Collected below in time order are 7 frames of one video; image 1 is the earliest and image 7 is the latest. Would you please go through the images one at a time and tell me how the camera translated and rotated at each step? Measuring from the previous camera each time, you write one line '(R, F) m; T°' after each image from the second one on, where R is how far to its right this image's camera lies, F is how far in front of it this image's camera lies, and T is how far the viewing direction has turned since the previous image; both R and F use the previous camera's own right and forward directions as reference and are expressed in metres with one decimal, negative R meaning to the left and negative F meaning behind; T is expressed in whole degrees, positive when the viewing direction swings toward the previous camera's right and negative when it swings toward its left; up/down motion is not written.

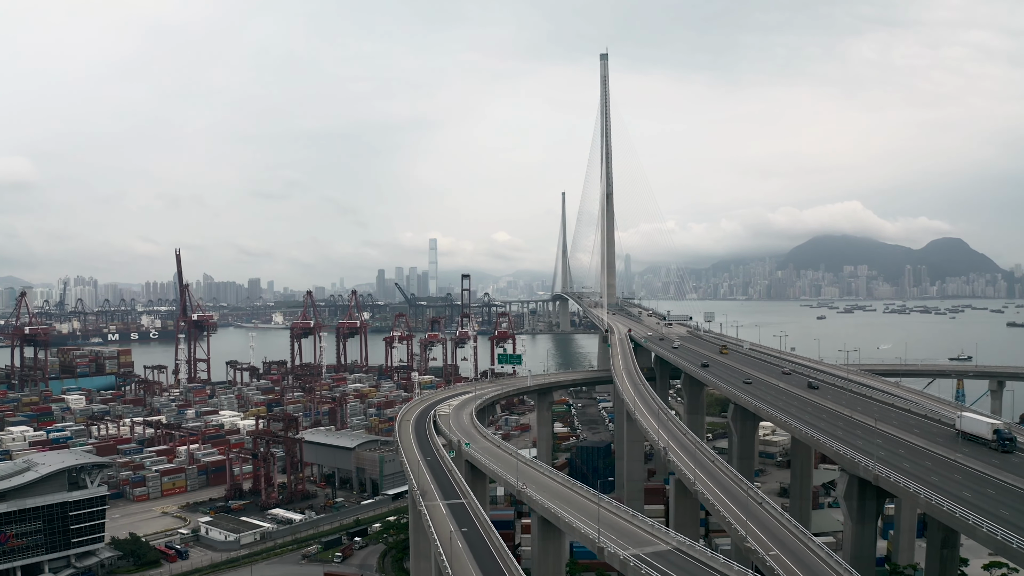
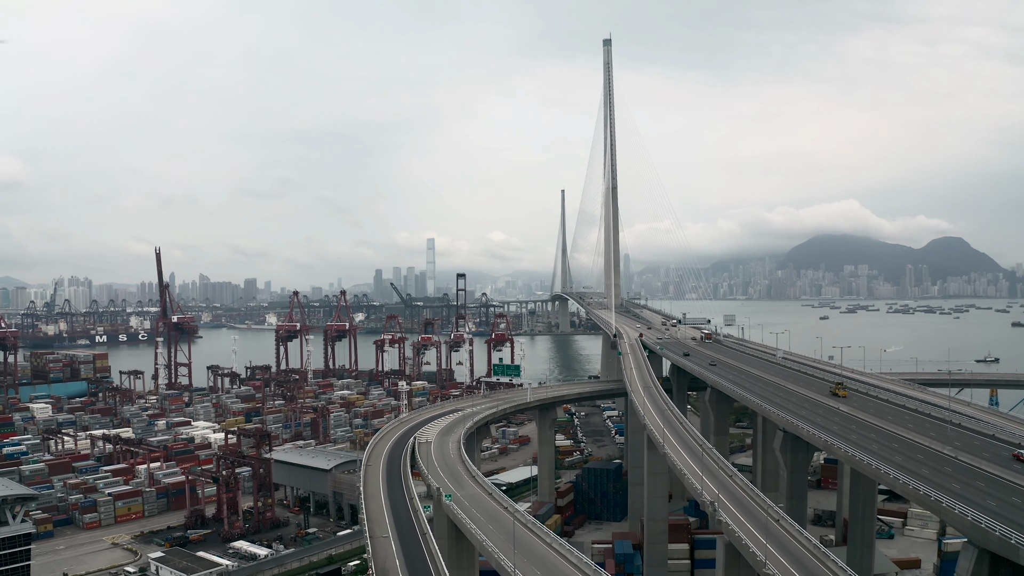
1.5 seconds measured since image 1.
(+0.1, +5.8) m; 0°
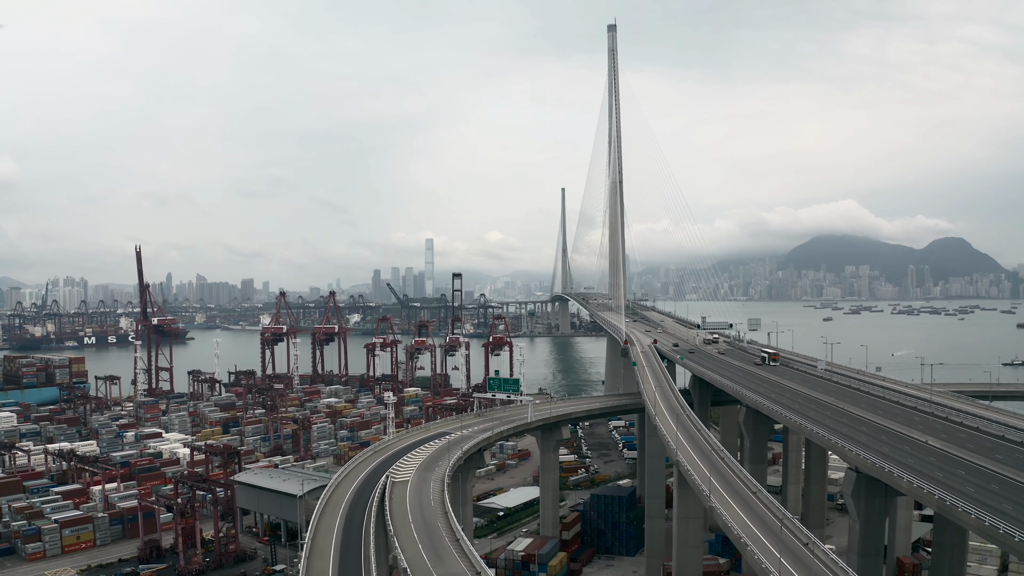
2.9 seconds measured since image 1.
(0.0, +5.3) m; 0°
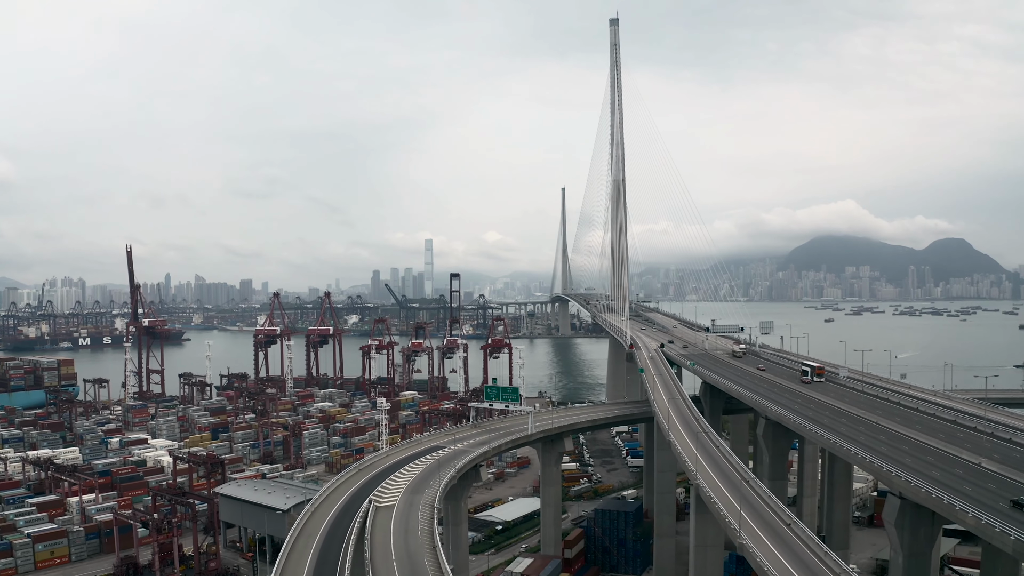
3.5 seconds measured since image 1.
(0.0, +2.3) m; 0°
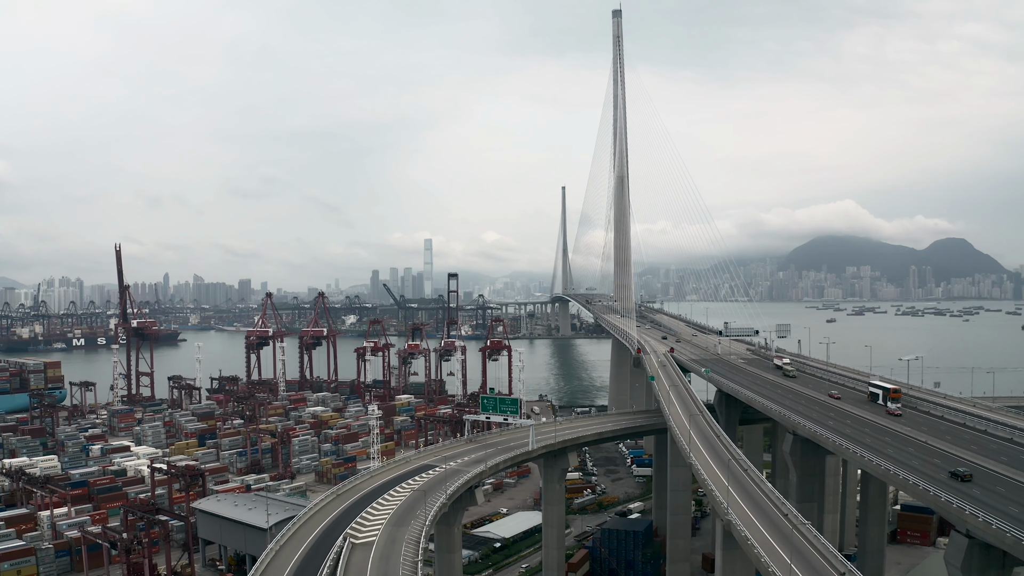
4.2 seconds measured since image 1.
(0.0, +2.6) m; 0°
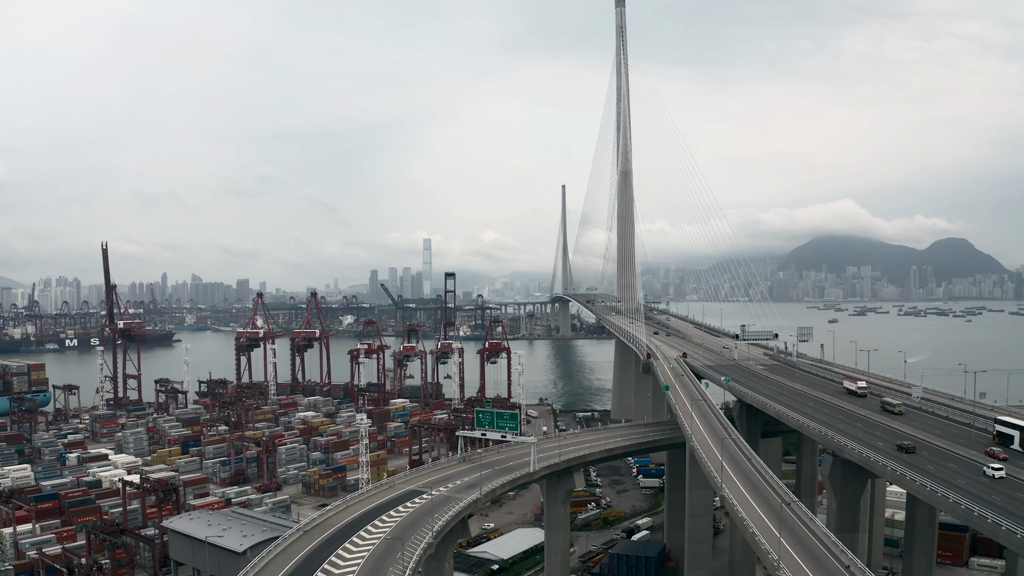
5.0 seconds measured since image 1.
(0.0, +3.0) m; 0°
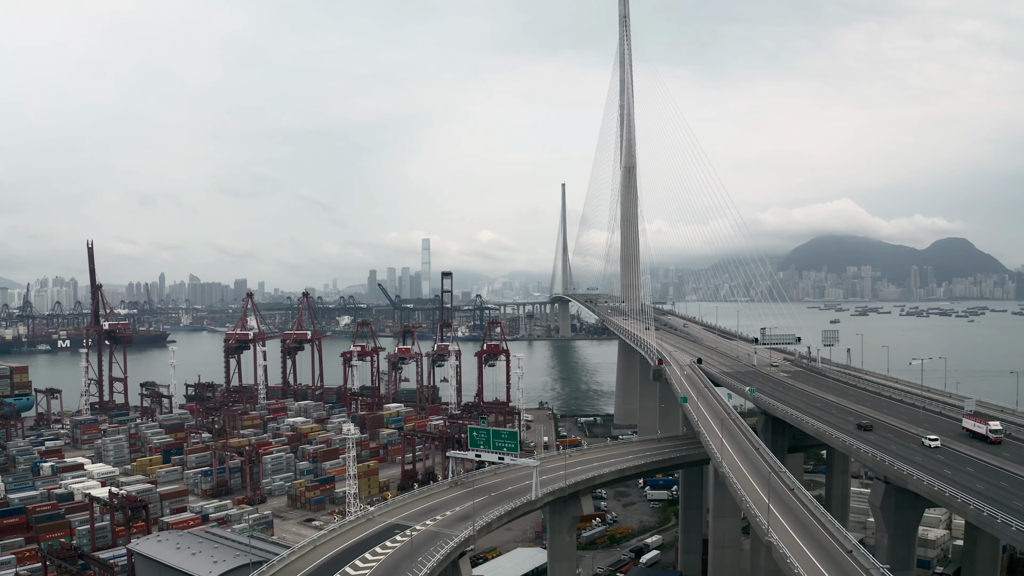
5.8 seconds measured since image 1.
(0.0, +2.9) m; 0°
